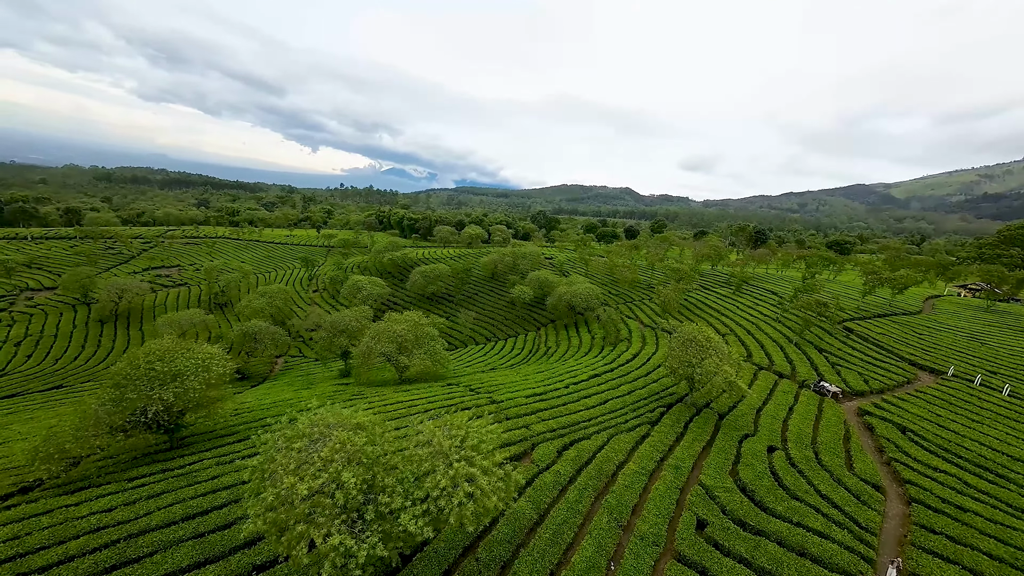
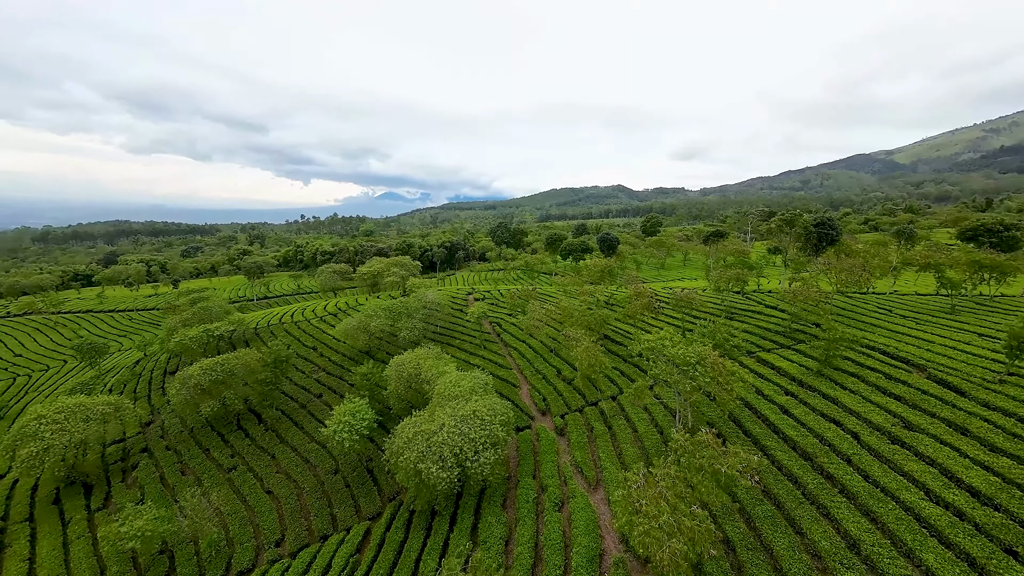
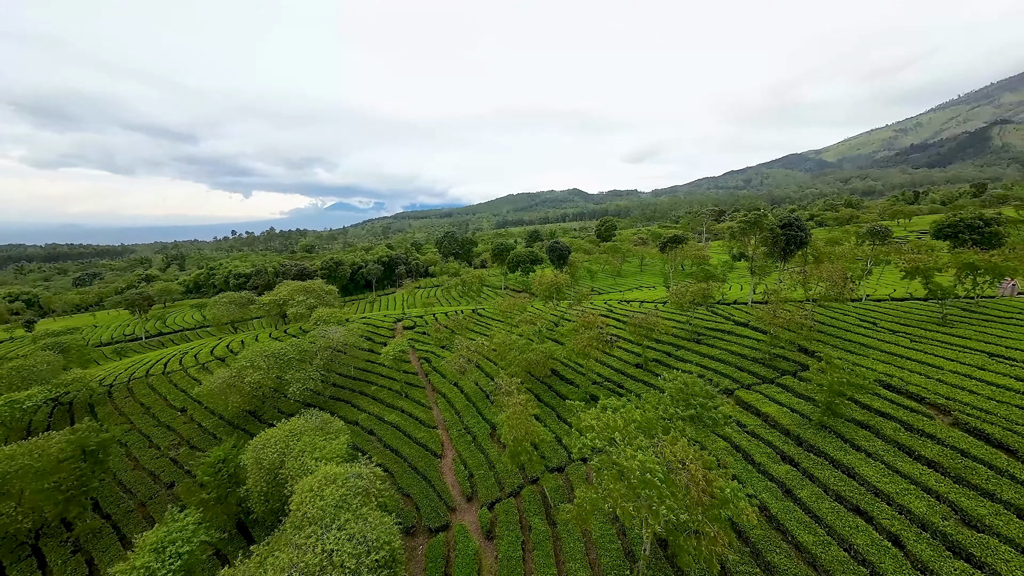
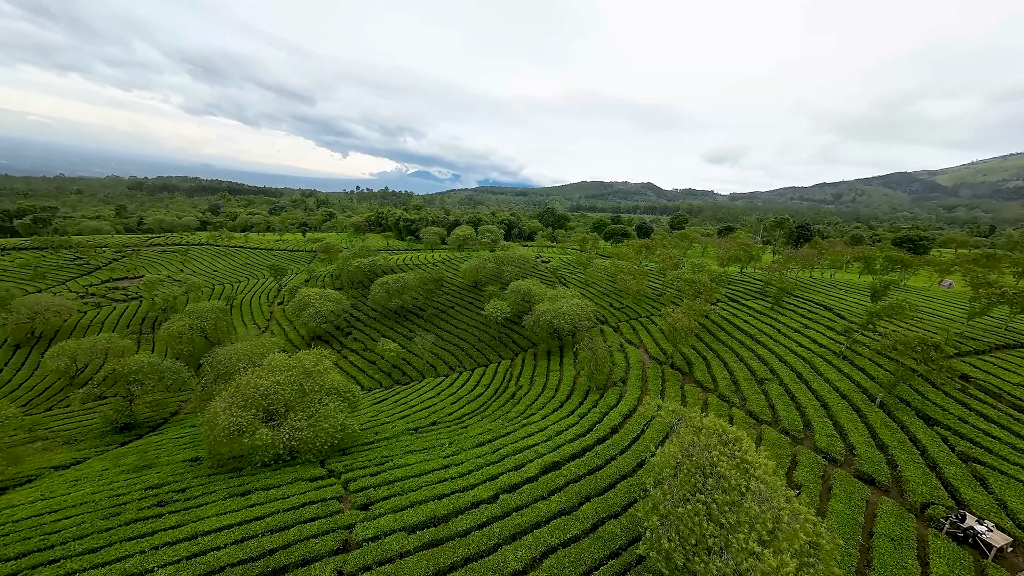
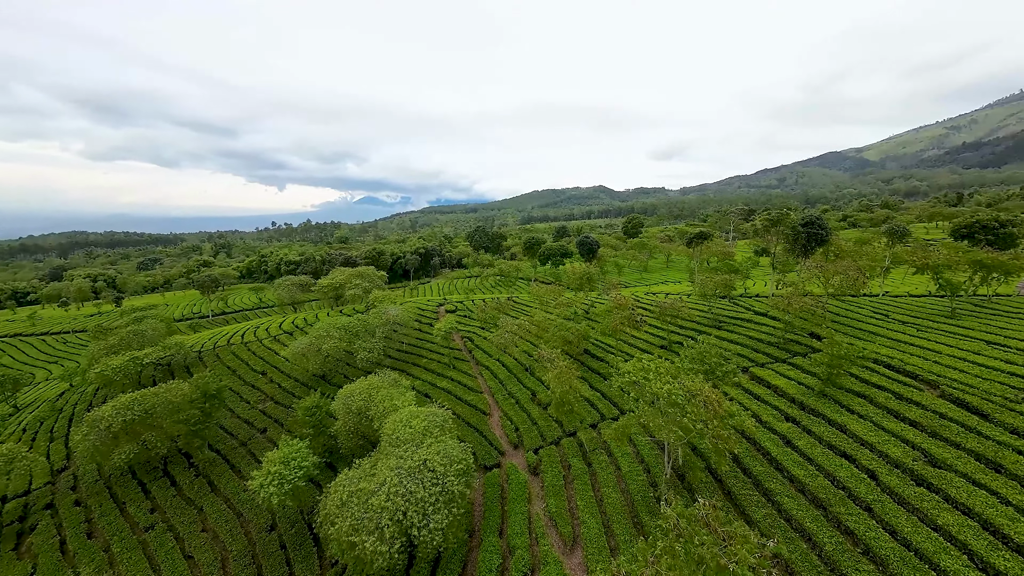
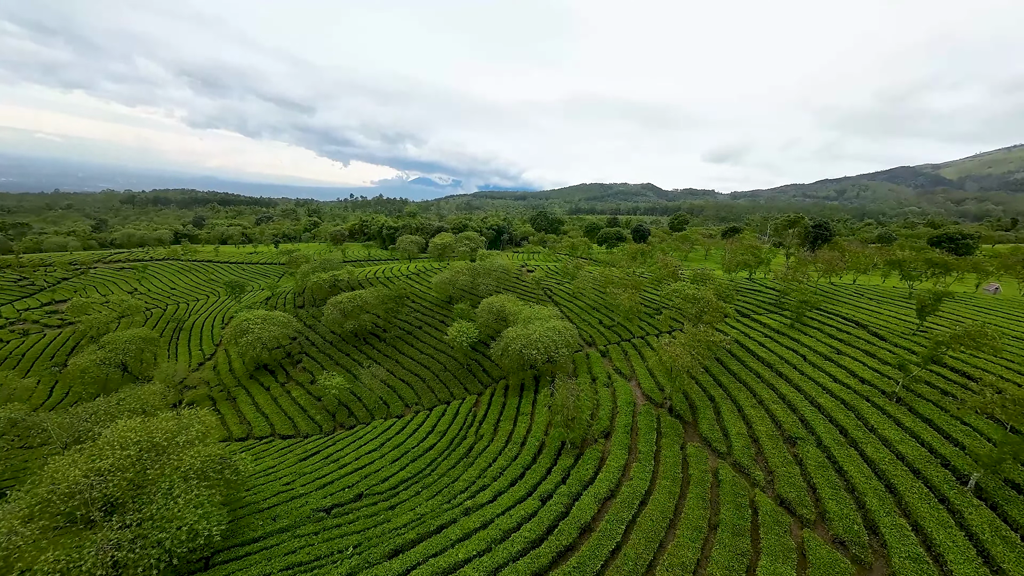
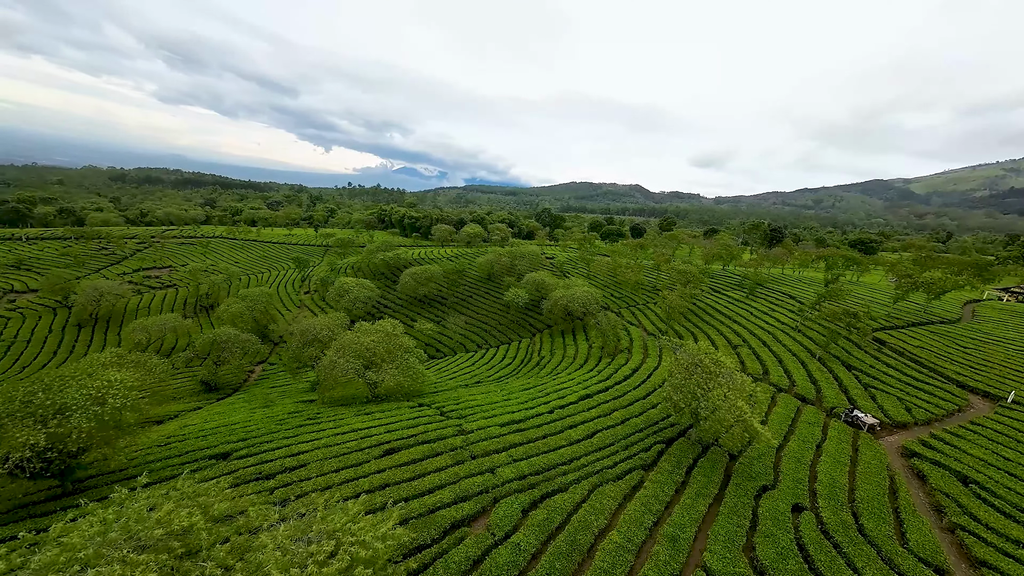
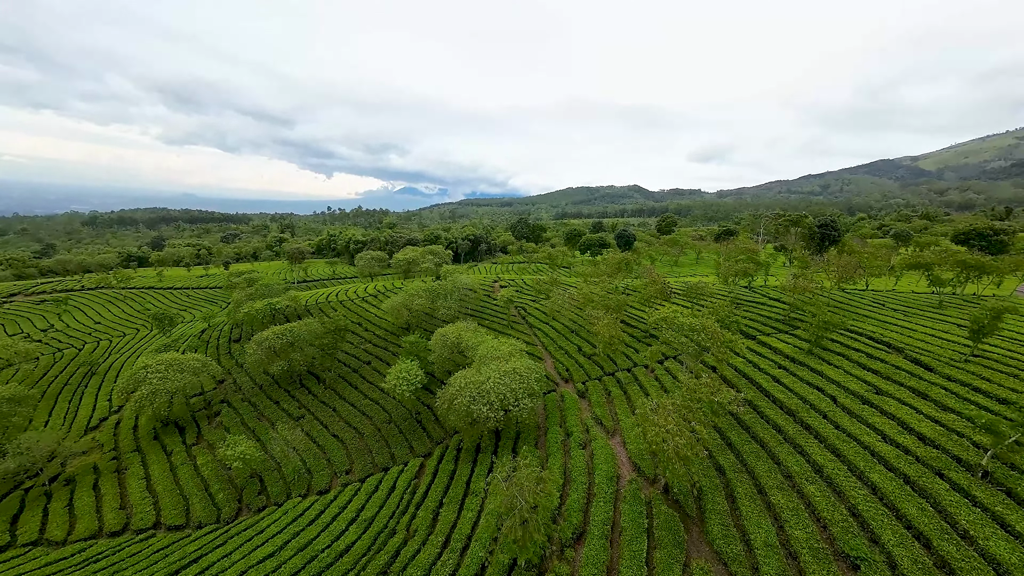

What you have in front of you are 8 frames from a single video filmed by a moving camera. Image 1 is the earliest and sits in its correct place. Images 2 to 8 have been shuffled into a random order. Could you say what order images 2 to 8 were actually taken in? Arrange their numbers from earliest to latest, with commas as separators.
7, 4, 6, 8, 2, 5, 3
